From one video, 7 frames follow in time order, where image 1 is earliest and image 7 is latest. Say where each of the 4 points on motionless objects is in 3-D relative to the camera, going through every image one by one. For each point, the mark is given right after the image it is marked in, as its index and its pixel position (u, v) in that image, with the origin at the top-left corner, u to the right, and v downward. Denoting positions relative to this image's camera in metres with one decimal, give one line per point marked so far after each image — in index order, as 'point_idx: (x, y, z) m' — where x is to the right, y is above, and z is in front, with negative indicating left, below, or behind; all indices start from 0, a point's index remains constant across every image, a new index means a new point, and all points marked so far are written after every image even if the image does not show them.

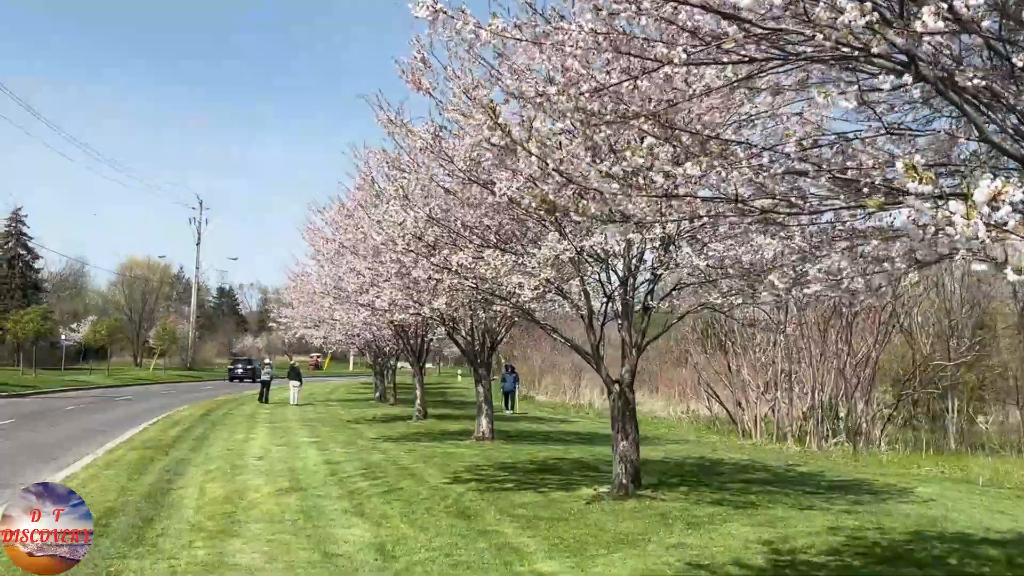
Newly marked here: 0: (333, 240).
0: (-2.8, +0.8, +17.9) m
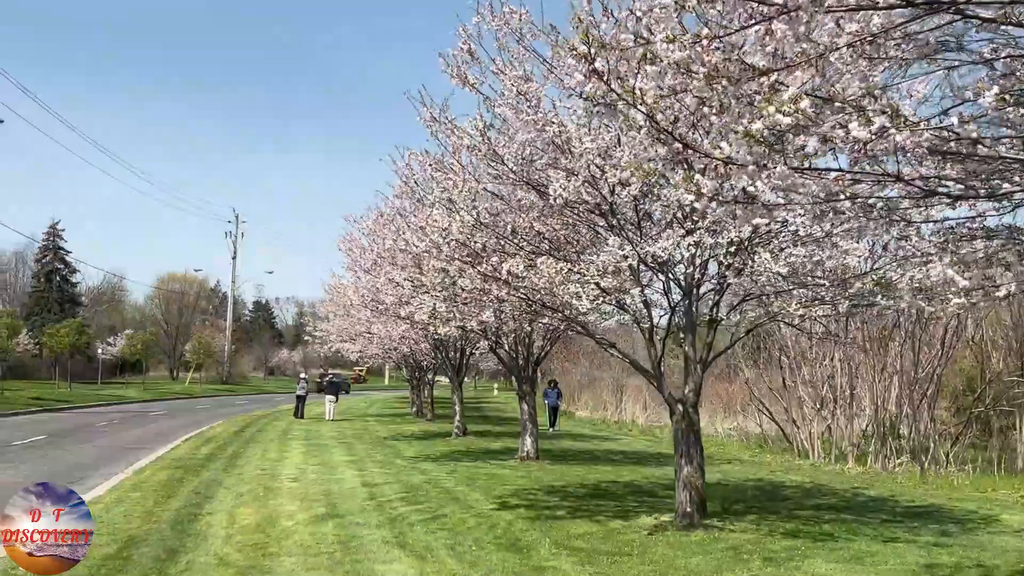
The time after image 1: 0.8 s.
0: (-2.1, +0.6, +17.2) m
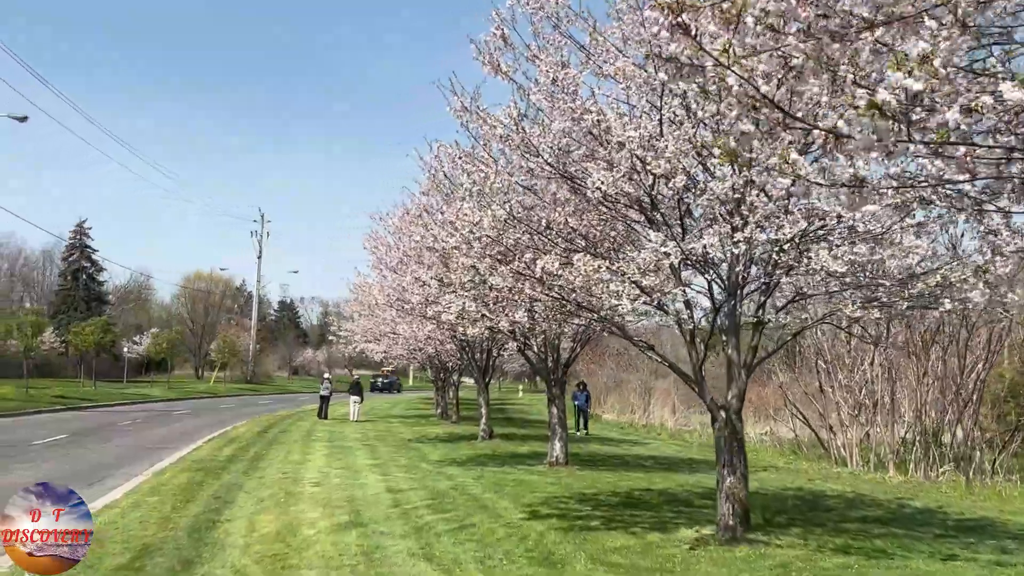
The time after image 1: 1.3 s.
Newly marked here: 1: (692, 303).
0: (-1.7, +0.6, +16.8) m
1: (+1.4, -0.1, +8.8) m
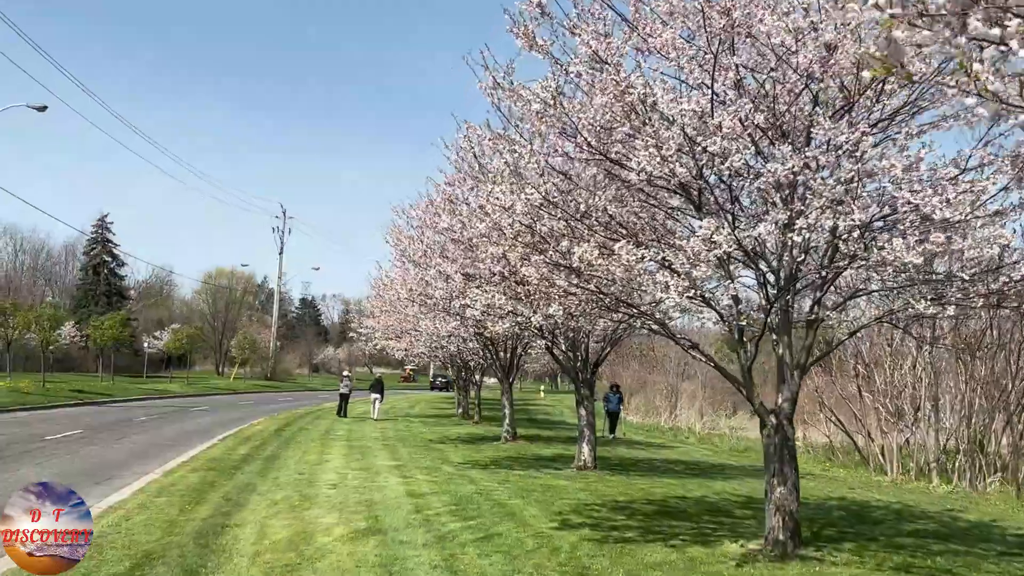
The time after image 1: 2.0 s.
0: (-1.3, +0.7, +16.1) m
1: (+1.6, -0.1, +8.1) m
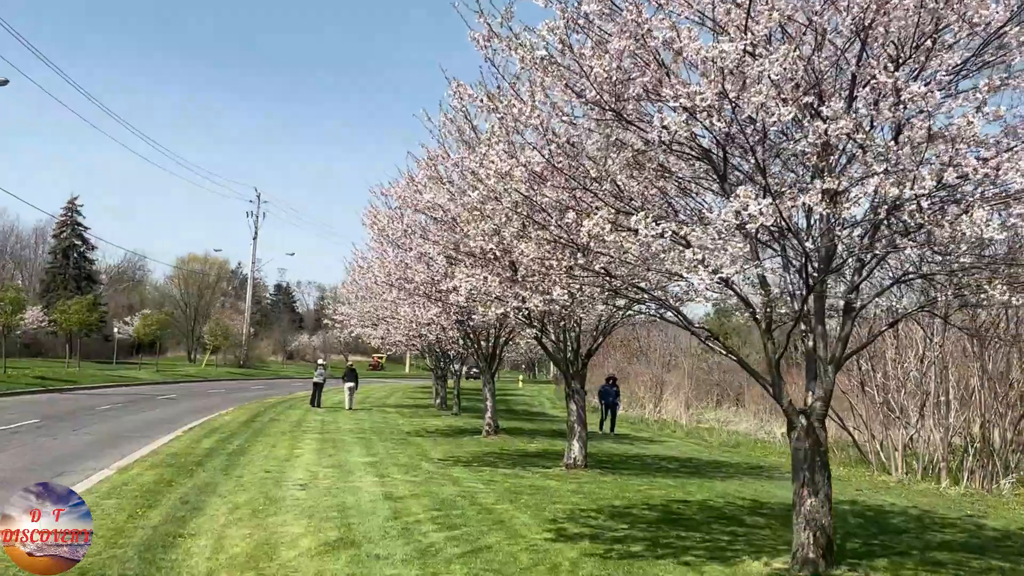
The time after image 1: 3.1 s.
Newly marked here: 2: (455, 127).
0: (-1.5, +0.9, +15.0) m
1: (+1.6, 0.0, +7.1) m
2: (-0.5, +1.5, +10.6) m
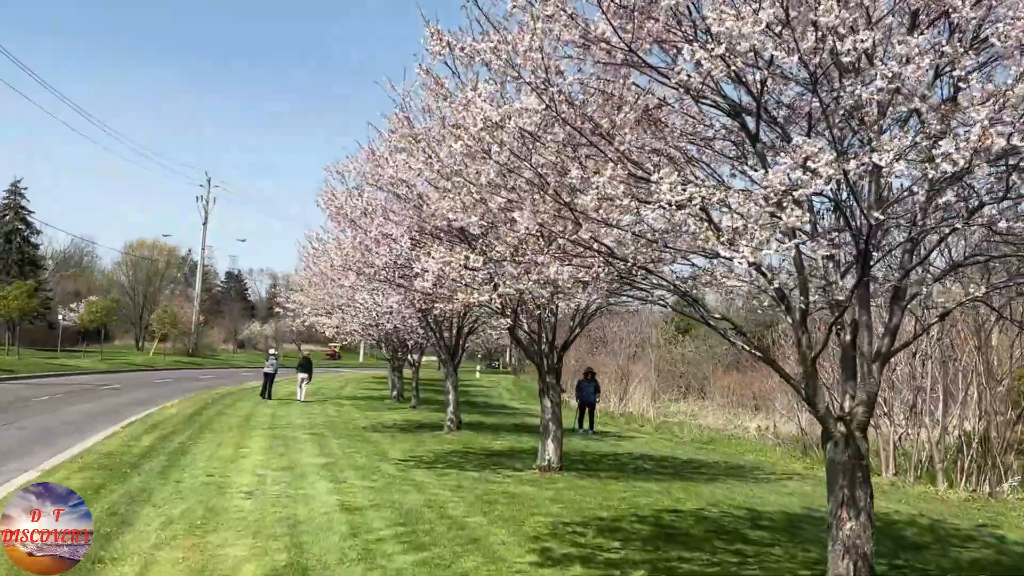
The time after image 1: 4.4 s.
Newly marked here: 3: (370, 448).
0: (-1.9, +1.1, +13.8) m
1: (+1.5, +0.1, +5.9) m
2: (-0.7, +1.6, +9.4) m
3: (-1.9, -2.1, +15.3) m
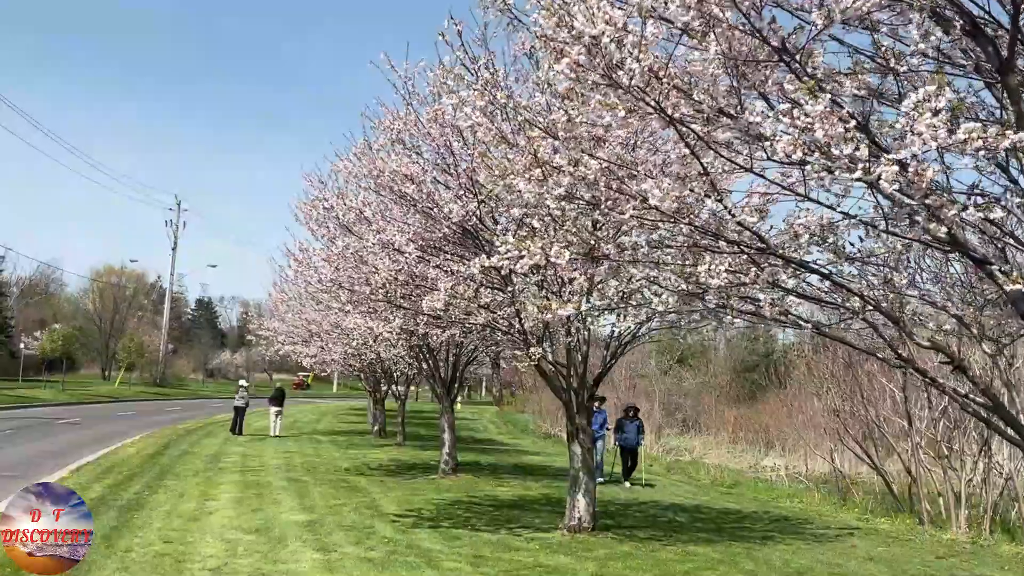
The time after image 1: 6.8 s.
0: (-1.7, +0.8, +11.7) m
1: (+1.9, +0.1, +3.9) m
2: (-0.4, +1.5, +7.3) m
3: (-1.8, -2.4, +13.1) m
